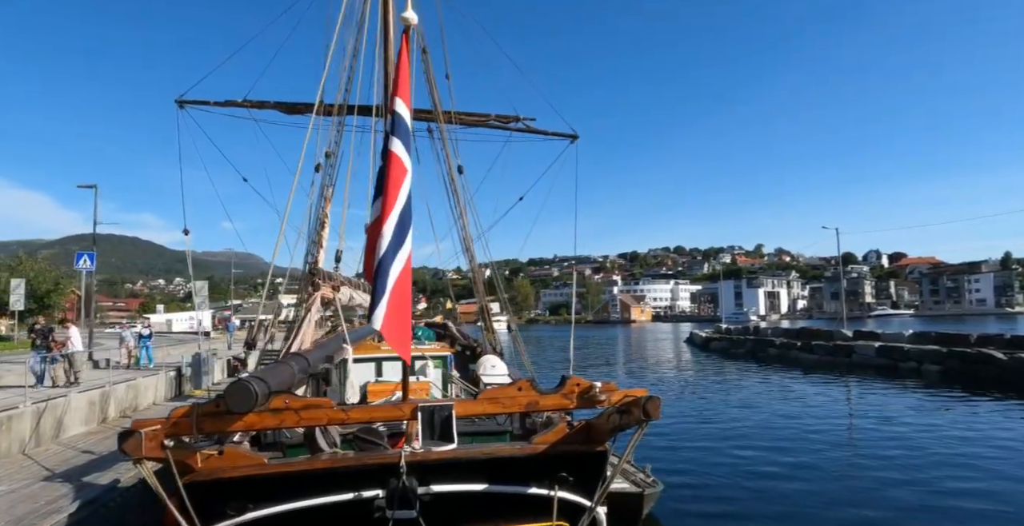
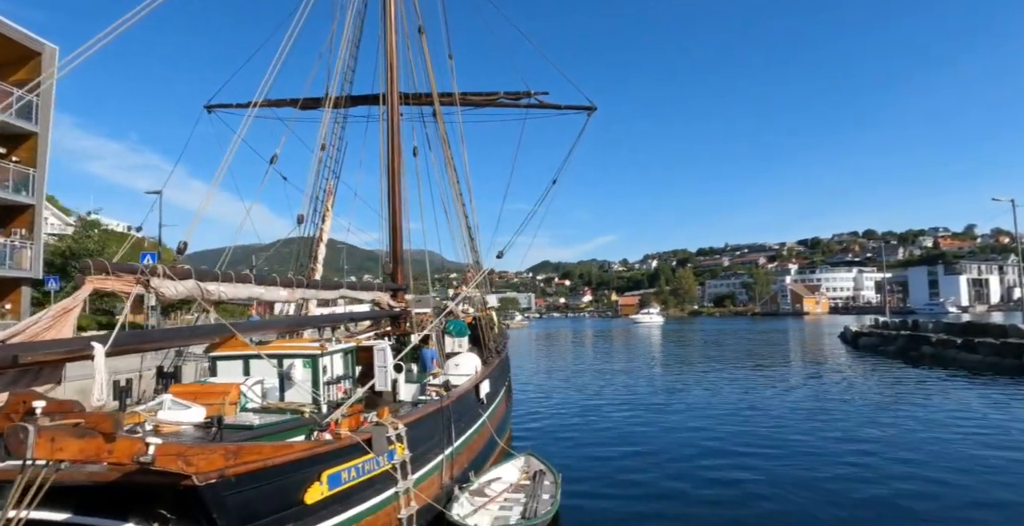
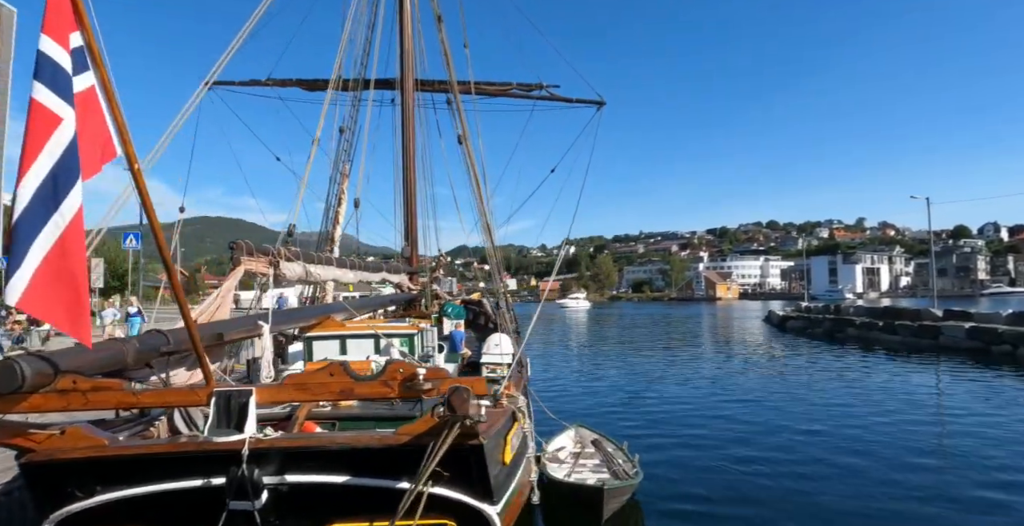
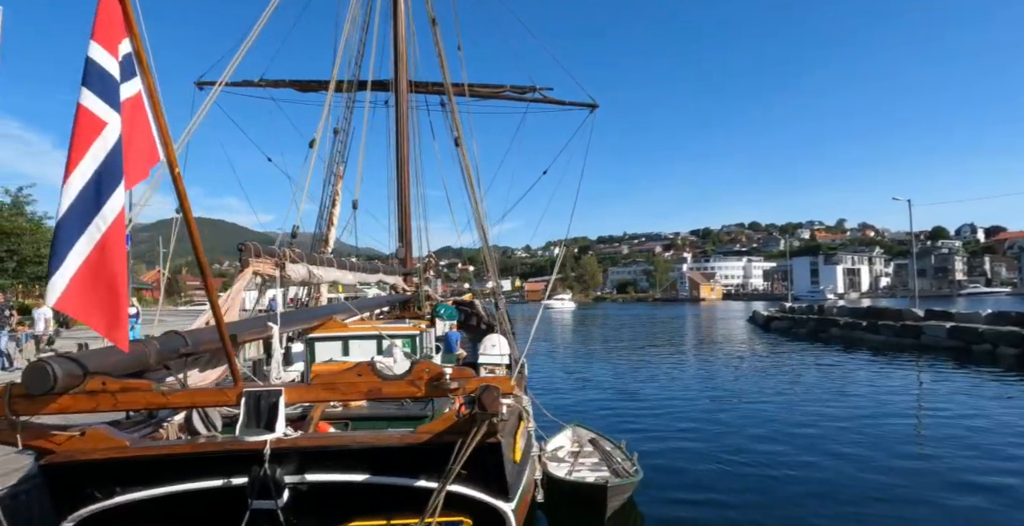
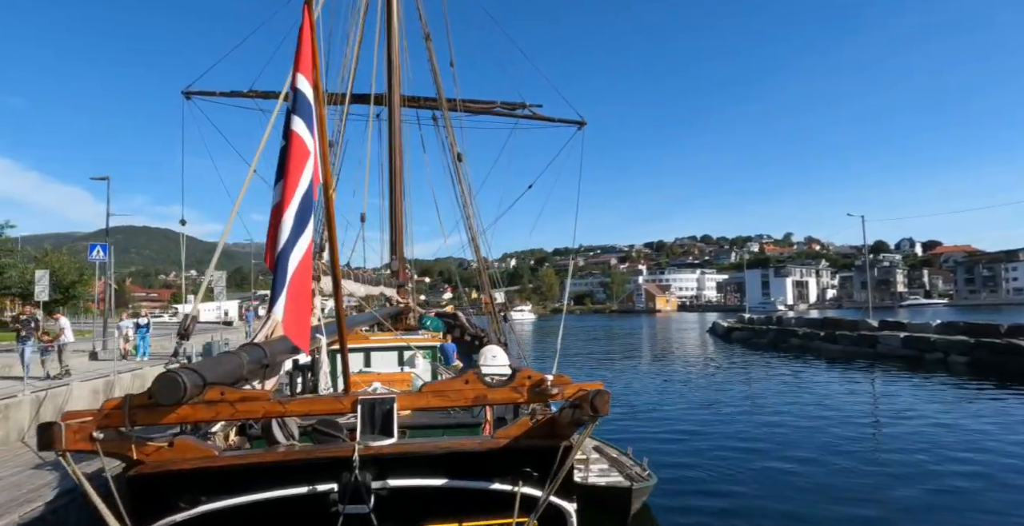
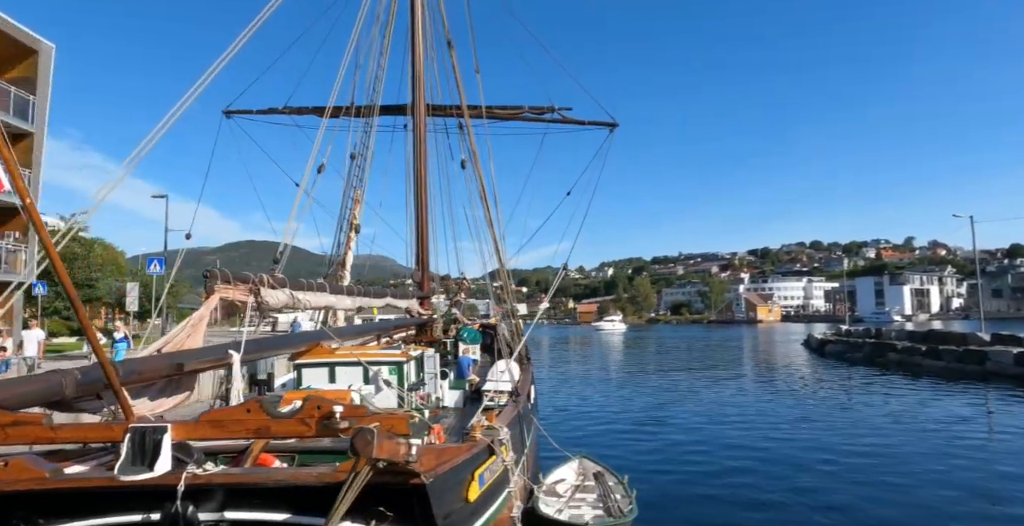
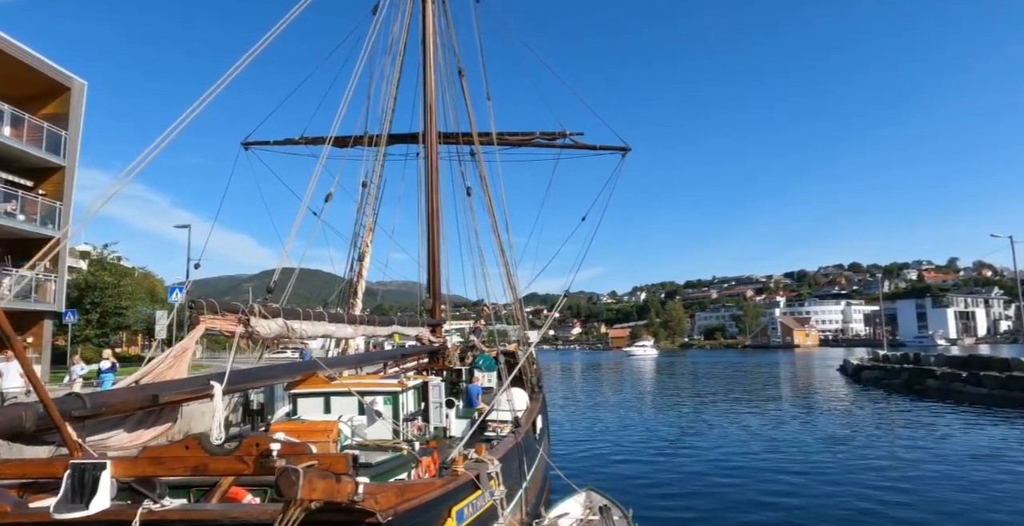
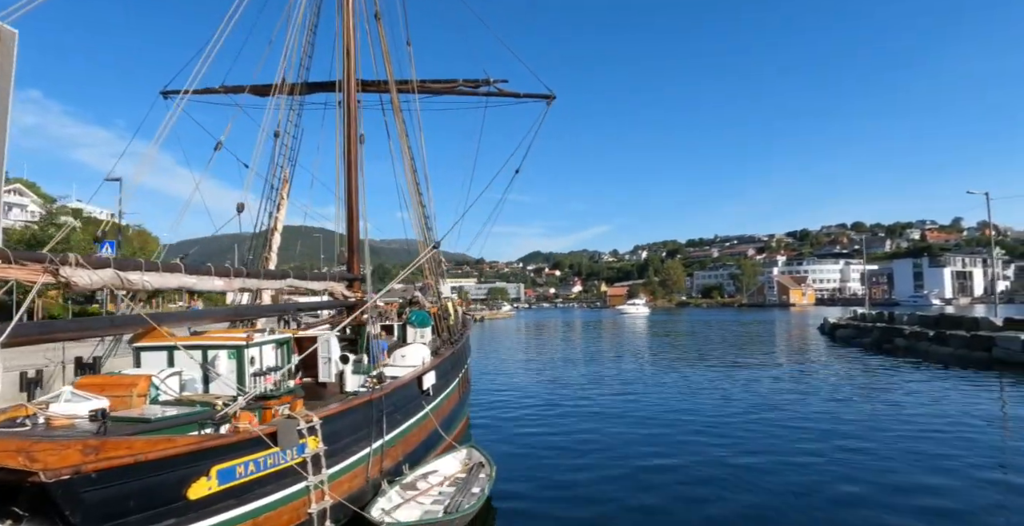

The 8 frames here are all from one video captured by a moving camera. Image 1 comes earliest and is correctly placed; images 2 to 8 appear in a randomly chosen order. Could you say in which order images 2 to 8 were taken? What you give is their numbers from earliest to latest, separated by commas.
5, 4, 3, 6, 7, 2, 8
